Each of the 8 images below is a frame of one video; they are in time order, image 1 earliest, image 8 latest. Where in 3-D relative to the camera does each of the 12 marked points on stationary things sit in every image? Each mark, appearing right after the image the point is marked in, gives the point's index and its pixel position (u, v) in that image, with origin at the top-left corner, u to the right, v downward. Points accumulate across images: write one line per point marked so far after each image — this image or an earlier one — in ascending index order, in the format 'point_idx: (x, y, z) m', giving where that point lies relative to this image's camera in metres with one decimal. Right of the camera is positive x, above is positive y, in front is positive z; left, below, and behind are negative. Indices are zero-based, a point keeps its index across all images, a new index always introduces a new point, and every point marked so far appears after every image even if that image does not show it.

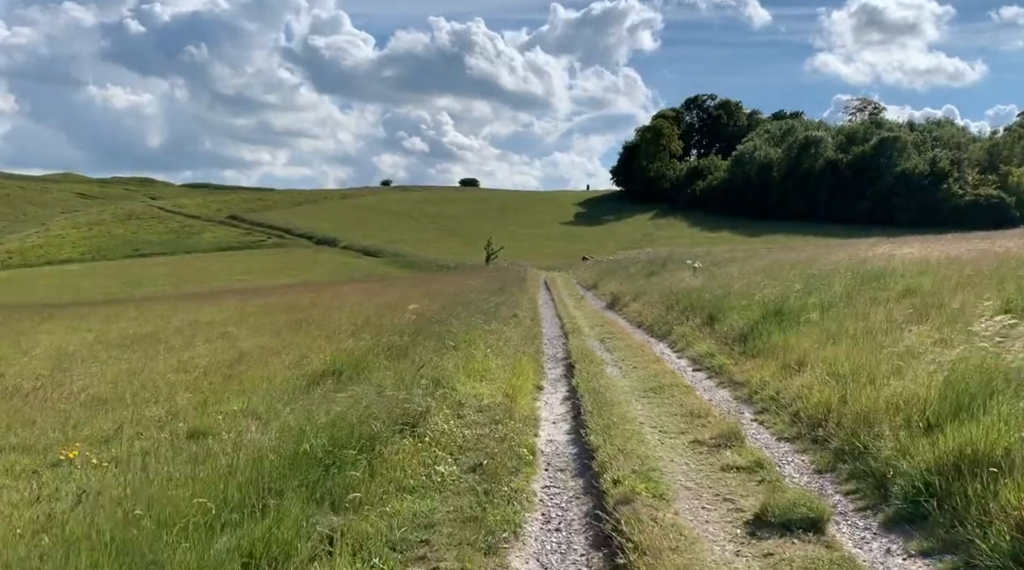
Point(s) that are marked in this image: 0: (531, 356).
0: (+0.4, -1.3, +17.7) m
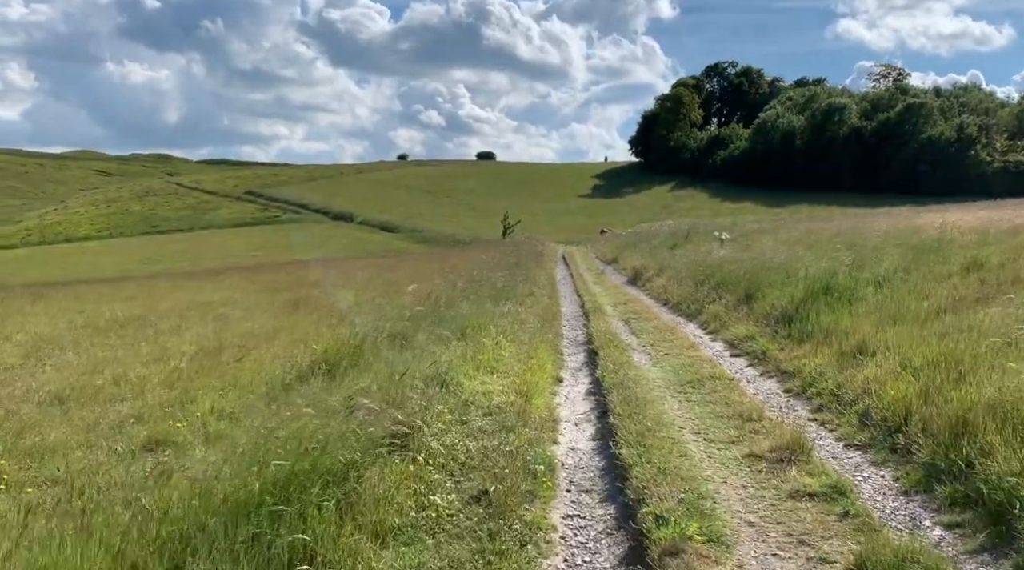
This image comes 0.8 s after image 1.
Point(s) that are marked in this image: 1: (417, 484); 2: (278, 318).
0: (+0.6, -1.0, +15.9) m
1: (-0.8, -1.7, +8.1) m
2: (-4.7, -0.6, +19.7) m
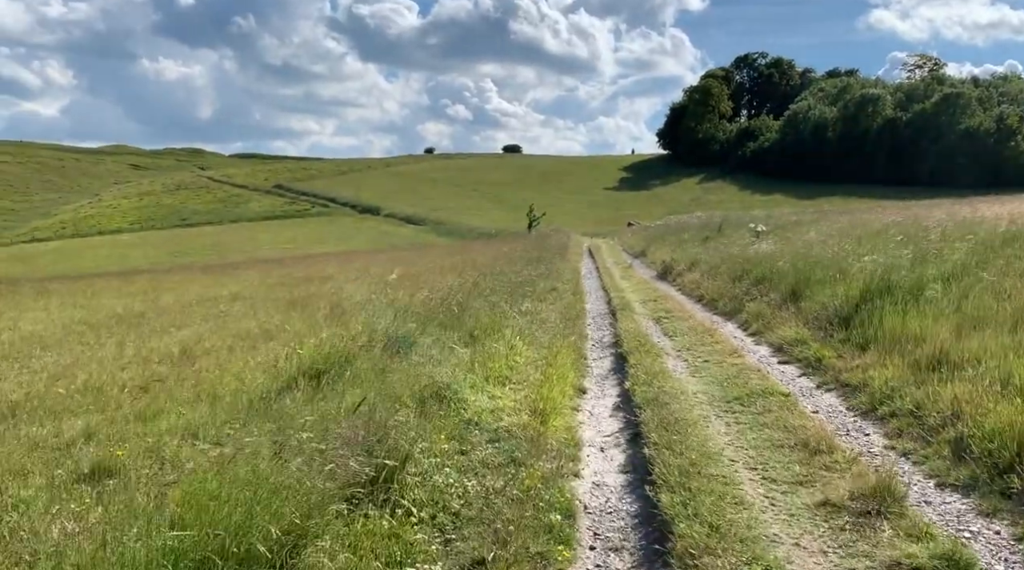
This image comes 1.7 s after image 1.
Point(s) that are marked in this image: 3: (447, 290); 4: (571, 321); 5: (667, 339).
0: (+0.9, -0.9, +14.2) m
1: (-0.8, -1.7, +6.5) m
2: (-4.4, -0.5, +18.1) m
3: (-1.3, -0.2, +18.2) m
4: (+1.1, -0.7, +17.3) m
5: (+2.5, -0.8, +15.5) m
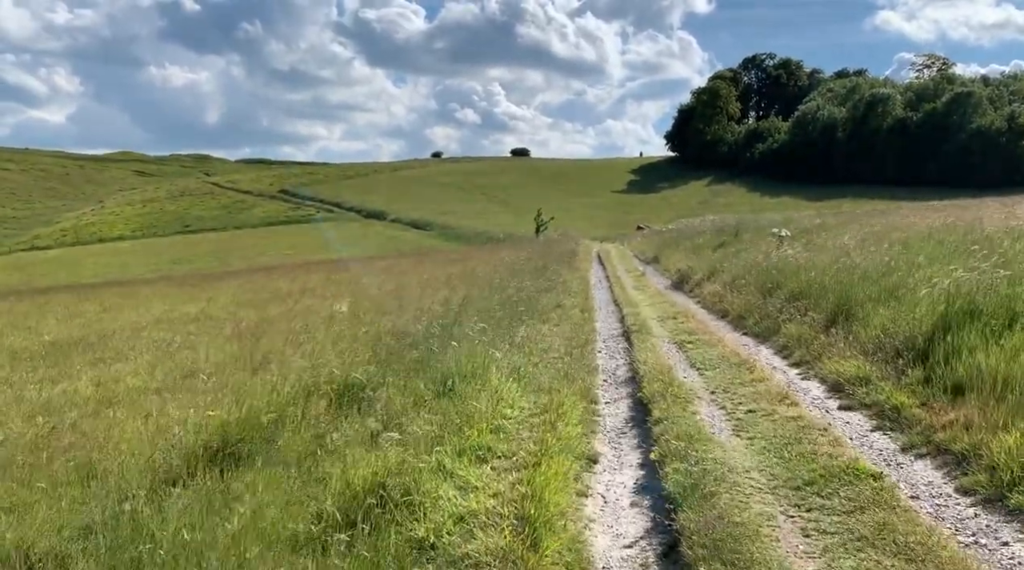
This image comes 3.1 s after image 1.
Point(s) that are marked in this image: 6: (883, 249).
0: (+0.8, -1.2, +11.4) m
1: (-0.9, -2.0, +3.7) m
2: (-4.4, -0.9, +15.3) m
3: (-1.3, -0.5, +15.5) m
4: (+1.0, -1.0, +14.5) m
5: (+2.4, -1.1, +12.7) m
6: (+7.5, +0.7, +19.6) m
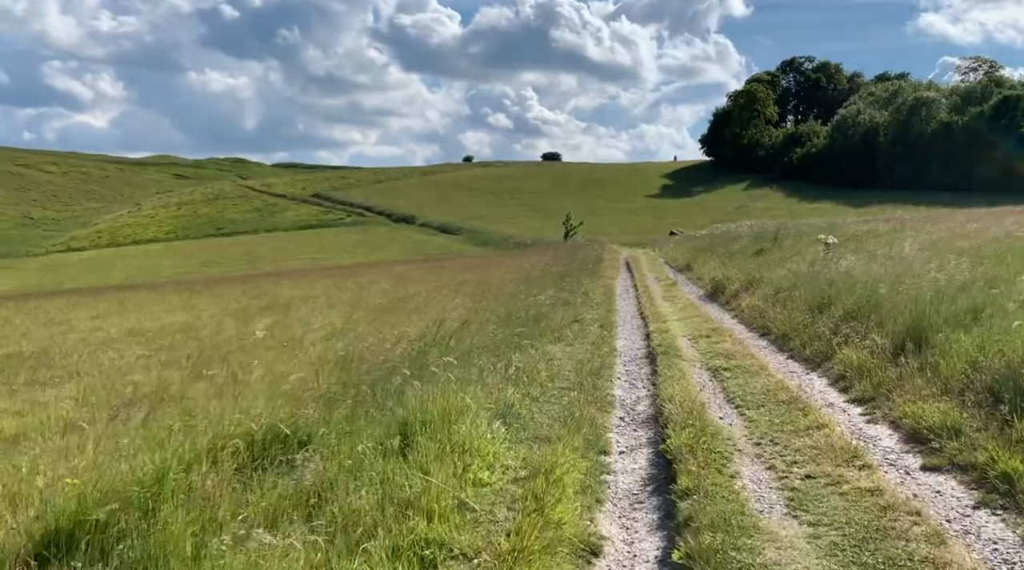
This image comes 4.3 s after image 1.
0: (+0.7, -1.4, +9.0) m
1: (-1.3, -2.1, +1.4) m
2: (-4.4, -1.0, +13.2) m
3: (-1.3, -0.7, +13.2) m
4: (+1.0, -1.2, +12.1) m
5: (+2.3, -1.3, +10.3) m
6: (+7.7, +0.4, +17.0) m
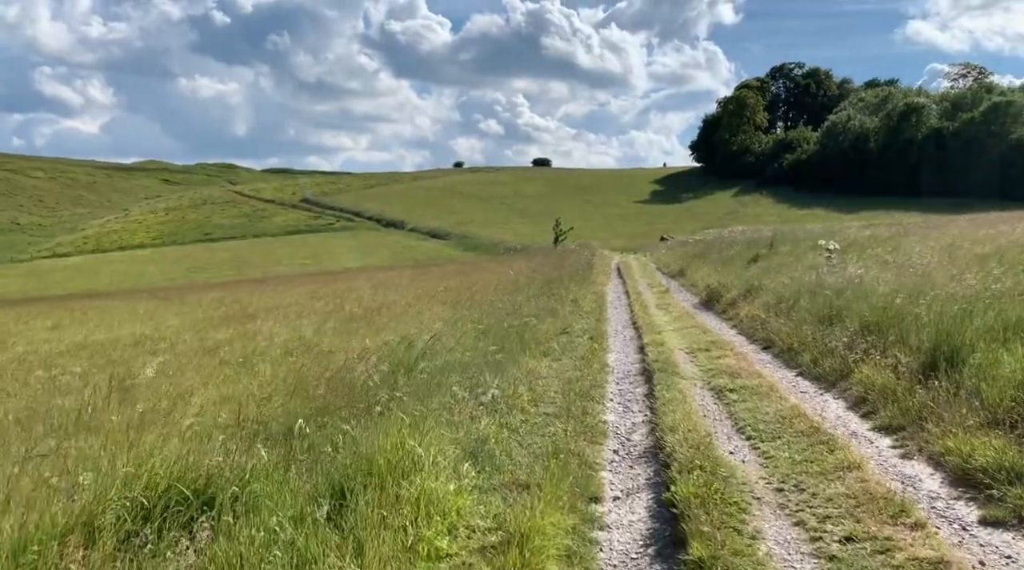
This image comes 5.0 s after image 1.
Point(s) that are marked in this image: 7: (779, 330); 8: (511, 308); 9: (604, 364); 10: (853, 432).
0: (+0.5, -1.5, +7.6) m
1: (-1.4, -2.2, -0.1) m
2: (-4.6, -1.2, +11.6) m
3: (-1.5, -0.8, +11.7) m
4: (+0.7, -1.3, +10.6) m
5: (+2.1, -1.4, +8.8) m
6: (+7.4, +0.3, +15.6) m
7: (+4.7, -0.8, +17.1) m
8: (0.0, -0.5, +19.8) m
9: (+1.3, -1.1, +14.0) m
10: (+3.5, -1.5, +10.0) m
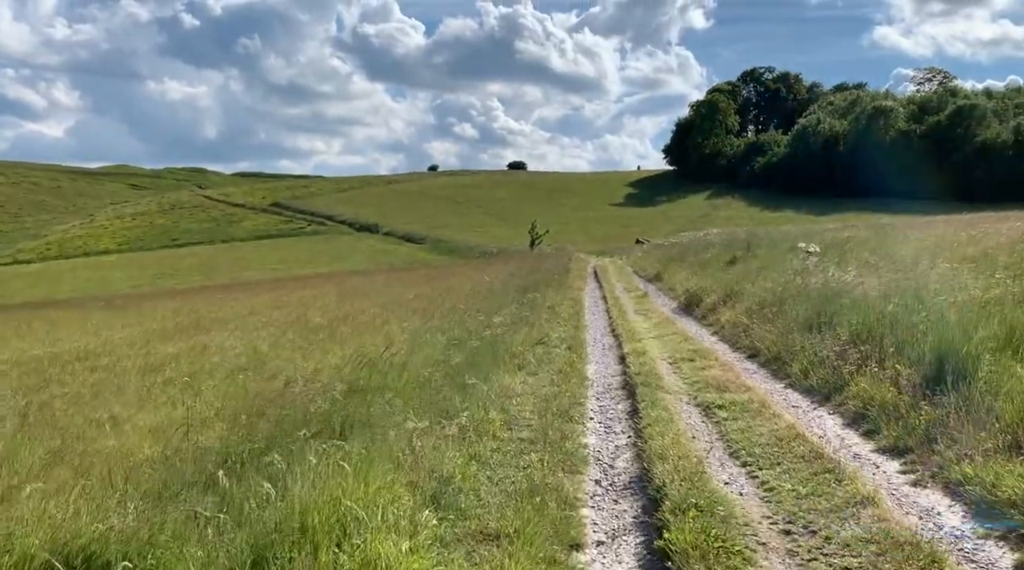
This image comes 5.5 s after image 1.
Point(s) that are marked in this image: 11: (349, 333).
0: (+0.3, -1.6, +6.6) m
1: (-1.4, -2.3, -1.1) m
2: (-4.9, -1.3, +10.5) m
3: (-1.8, -0.9, +10.7) m
4: (+0.5, -1.4, +9.7) m
5: (+1.9, -1.5, +7.9) m
6: (+7.0, +0.2, +14.8) m
7: (+4.3, -0.9, +16.2) m
8: (-0.5, -0.6, +18.9) m
9: (+1.0, -1.2, +13.1) m
10: (+3.2, -1.6, +9.1) m
11: (-2.9, -0.8, +16.6) m
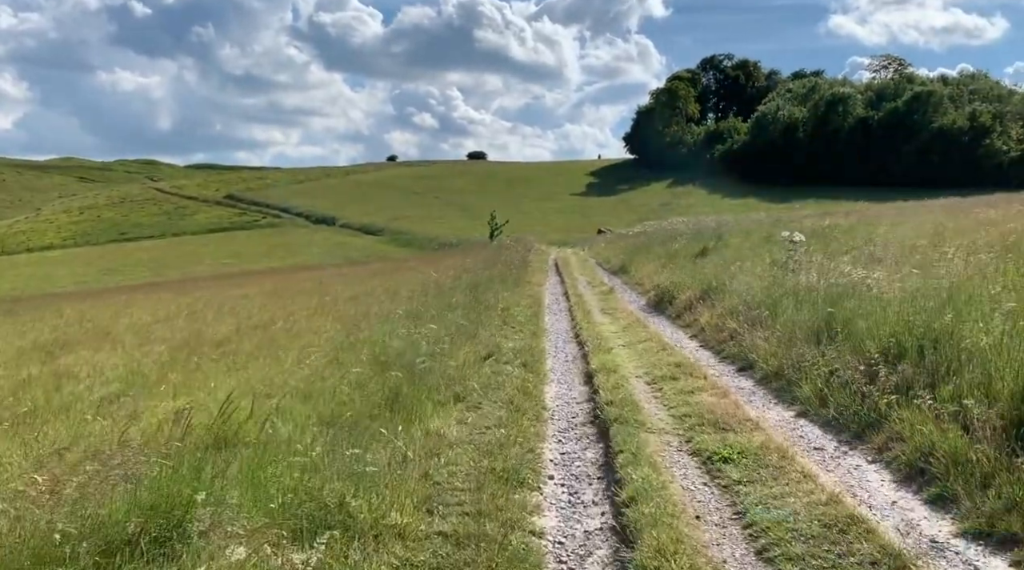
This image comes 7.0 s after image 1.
0: (-0.1, -1.7, +3.6) m
1: (-1.5, -2.5, -4.2) m
2: (-5.5, -1.5, +7.3) m
3: (-2.4, -1.0, +7.5) m
4: (-0.1, -1.5, +6.6) m
5: (+1.4, -1.6, +4.9) m
6: (+6.2, +0.2, +12.0) m
7: (+3.5, -0.9, +13.3) m
8: (-1.4, -0.6, +15.8) m
9: (+0.3, -1.3, +10.1) m
10: (+2.7, -1.7, +6.2) m
11: (-3.7, -0.9, +13.4) m
